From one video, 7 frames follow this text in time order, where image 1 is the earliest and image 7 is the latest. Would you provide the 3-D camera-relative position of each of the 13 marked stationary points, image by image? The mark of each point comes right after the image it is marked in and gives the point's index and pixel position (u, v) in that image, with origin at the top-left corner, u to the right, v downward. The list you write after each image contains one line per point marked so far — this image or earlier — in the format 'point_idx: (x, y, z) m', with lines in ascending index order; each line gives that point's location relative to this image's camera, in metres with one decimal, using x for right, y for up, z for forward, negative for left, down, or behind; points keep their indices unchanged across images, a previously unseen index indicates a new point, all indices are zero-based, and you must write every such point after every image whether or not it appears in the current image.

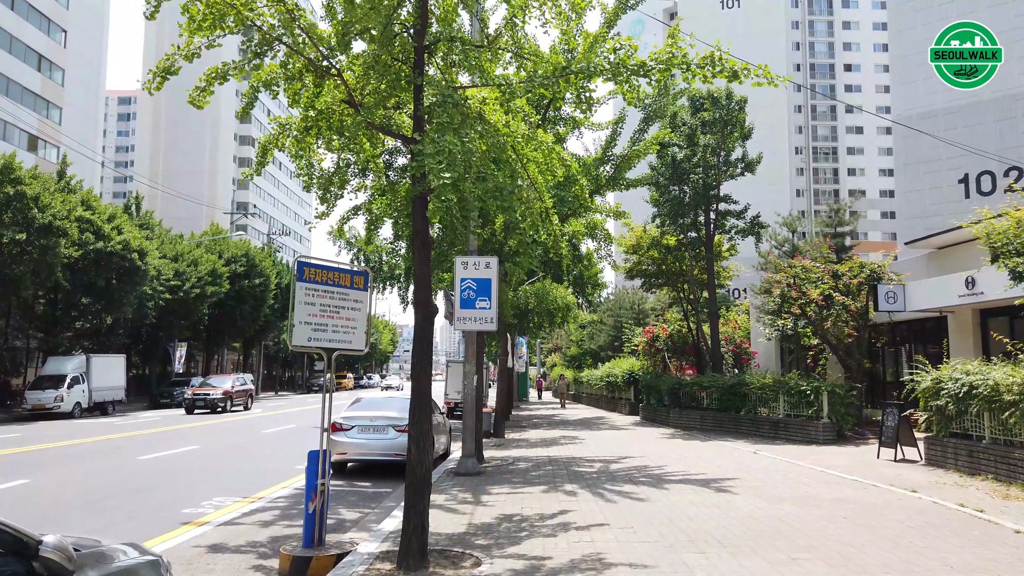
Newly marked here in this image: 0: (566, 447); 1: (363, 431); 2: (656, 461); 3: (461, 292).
0: (+1.3, -3.8, +17.9) m
1: (-2.9, -2.8, +14.6) m
2: (+2.8, -3.4, +14.3) m
3: (-0.9, -0.1, +13.4) m
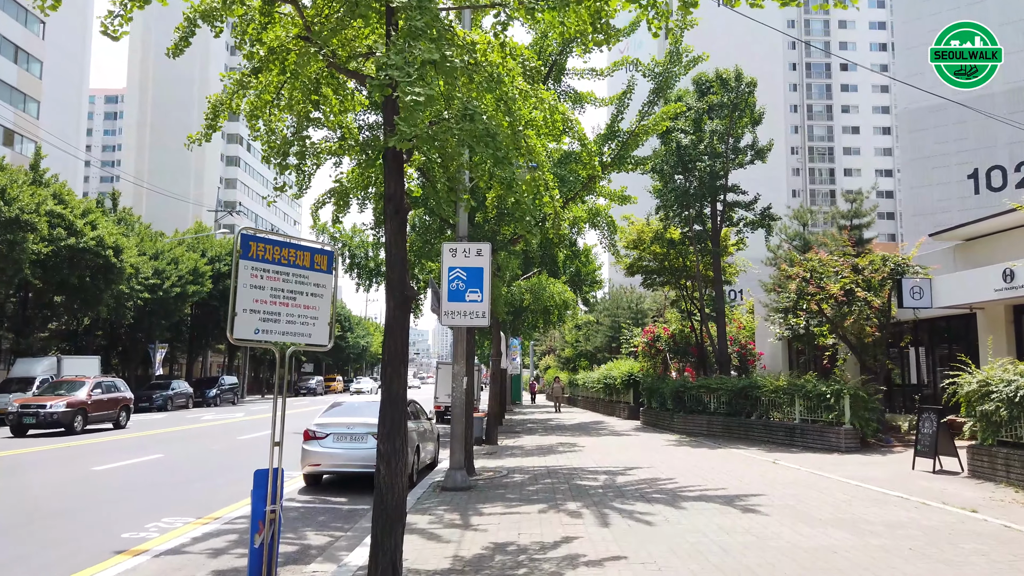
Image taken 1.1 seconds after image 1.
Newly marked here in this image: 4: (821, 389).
0: (+1.2, -3.7, +16.3) m
1: (-3.1, -2.7, +13.0) m
2: (+2.7, -3.2, +12.7) m
3: (-1.0, +0.1, +11.8) m
4: (+7.0, -2.3, +16.9) m
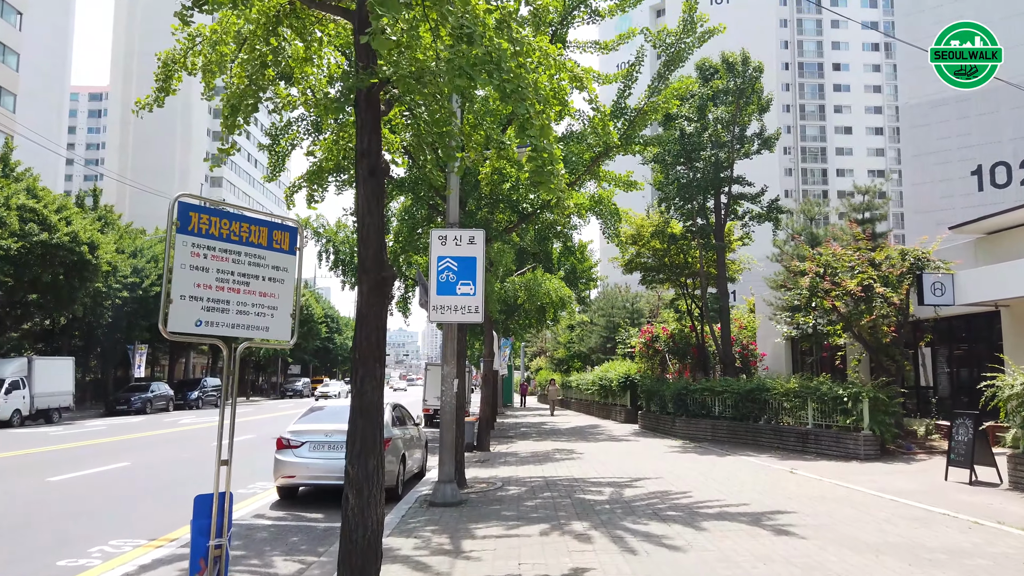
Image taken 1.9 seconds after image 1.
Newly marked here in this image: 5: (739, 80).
0: (+1.1, -3.6, +15.1) m
1: (-3.1, -2.5, +11.7) m
2: (+2.6, -3.1, +11.6) m
3: (-1.1, +0.2, +10.6) m
4: (+6.9, -2.2, +15.8) m
5: (+6.1, +5.6, +19.9) m
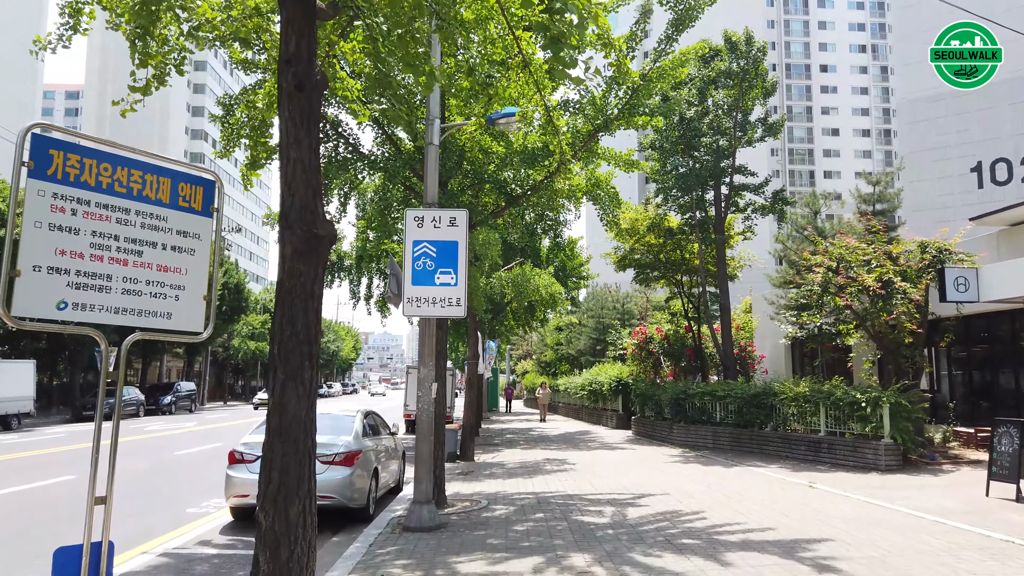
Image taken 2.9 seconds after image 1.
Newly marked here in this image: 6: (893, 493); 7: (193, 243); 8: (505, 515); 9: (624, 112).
0: (+0.8, -3.5, +13.7) m
1: (-3.3, -2.4, +10.2) m
2: (+2.4, -3.0, +10.1) m
3: (-1.2, +0.3, +9.1) m
4: (+6.6, -2.1, +14.5) m
5: (+5.8, +5.7, +18.6) m
6: (+5.8, -3.1, +11.2) m
7: (-1.9, +0.3, +4.3) m
8: (-0.1, -3.0, +9.9) m
9: (+1.6, +2.6, +10.8) m
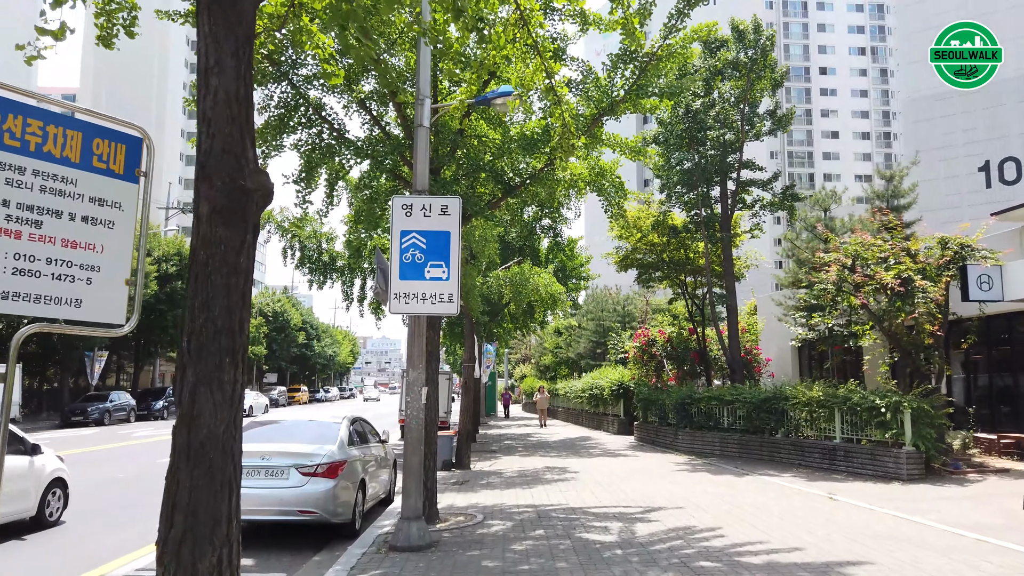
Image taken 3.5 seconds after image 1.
0: (+0.8, -3.5, +12.8) m
1: (-3.3, -2.4, +9.4) m
2: (+2.4, -2.9, +9.3) m
3: (-1.2, +0.4, +8.3) m
4: (+6.6, -2.0, +13.6) m
5: (+5.7, +5.7, +17.8) m
6: (+5.7, -3.1, +10.4) m
7: (-1.9, +0.4, +3.5) m
8: (-0.1, -3.0, +9.0) m
9: (+1.6, +2.6, +10.0) m
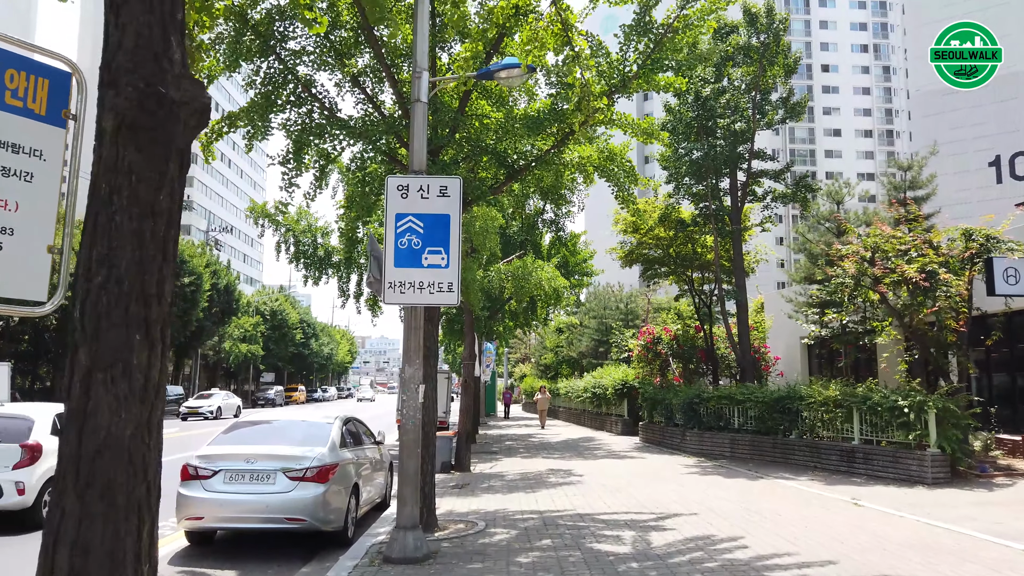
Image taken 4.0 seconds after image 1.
0: (+0.8, -3.3, +12.2) m
1: (-3.3, -2.2, +8.7) m
2: (+2.5, -2.8, +8.6) m
3: (-1.2, +0.5, +7.6) m
4: (+6.6, -1.9, +13.0) m
5: (+5.8, +5.8, +17.1) m
6: (+5.8, -2.9, +9.7) m
7: (-1.8, +0.5, +2.8) m
8: (-0.1, -2.8, +8.3) m
9: (+1.6, +2.7, +9.3) m
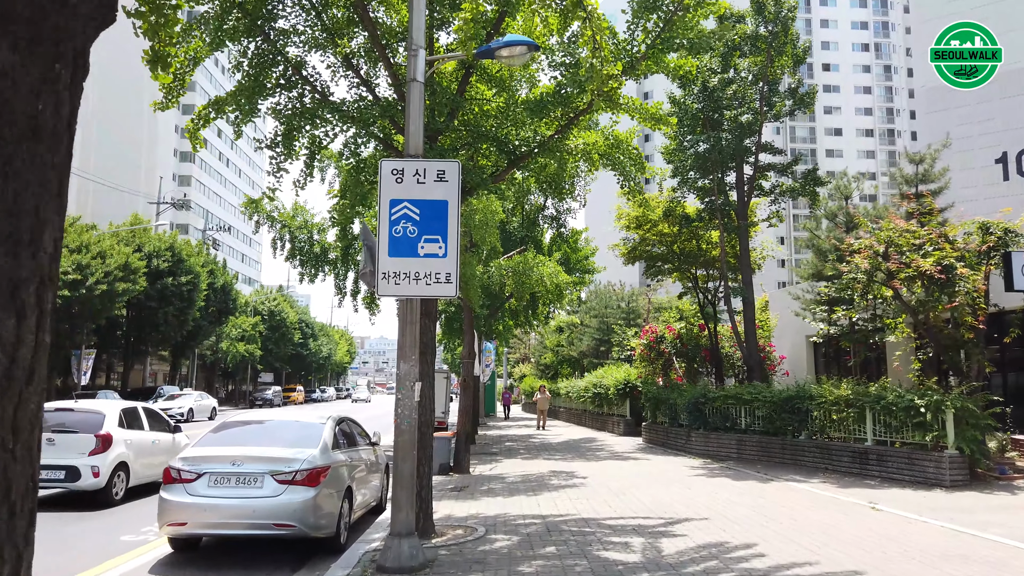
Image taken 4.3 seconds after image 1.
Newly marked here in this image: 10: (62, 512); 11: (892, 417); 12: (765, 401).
0: (+0.8, -3.3, +11.7) m
1: (-3.3, -2.2, +8.2) m
2: (+2.5, -2.7, +8.1) m
3: (-1.2, +0.6, +7.1) m
4: (+6.7, -1.9, +12.5) m
5: (+5.8, +5.9, +16.6) m
6: (+5.8, -2.9, +9.3) m
7: (-1.8, +0.6, +2.3) m
8: (0.0, -2.8, +7.9) m
9: (+1.7, +2.8, +8.9) m
10: (-6.6, -3.3, +10.8) m
11: (+6.6, -2.2, +12.9) m
12: (+5.4, -2.4, +15.7) m
